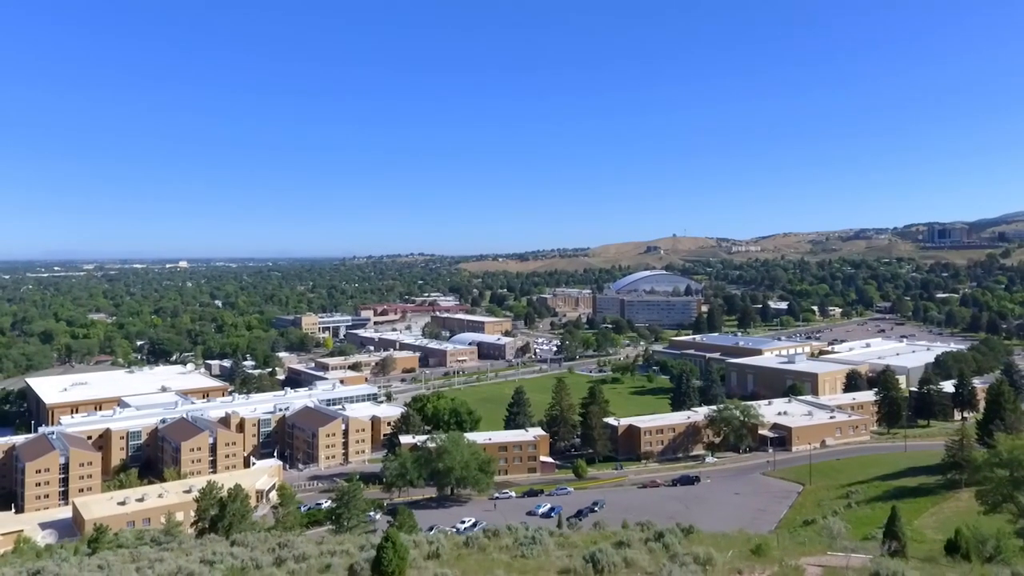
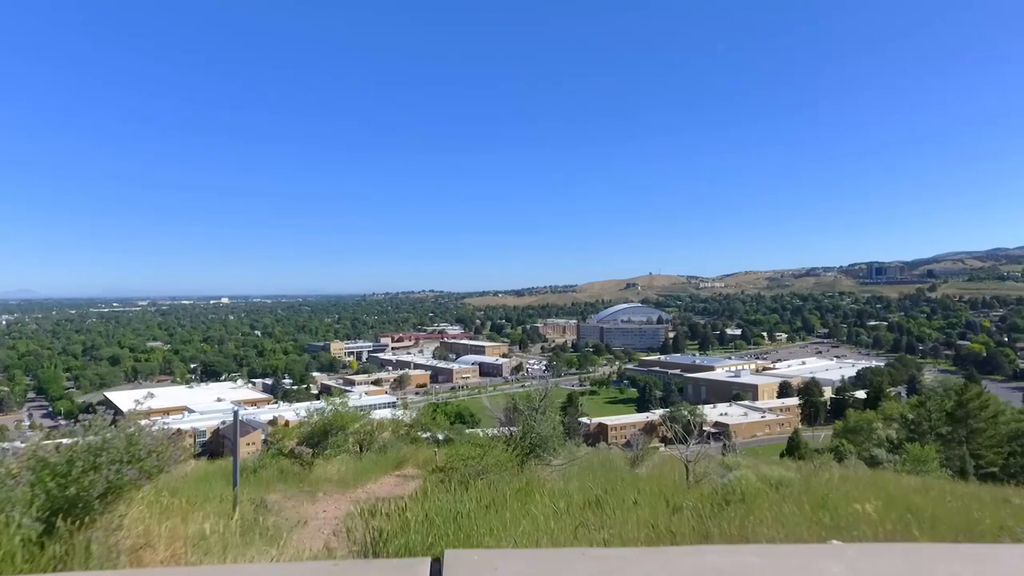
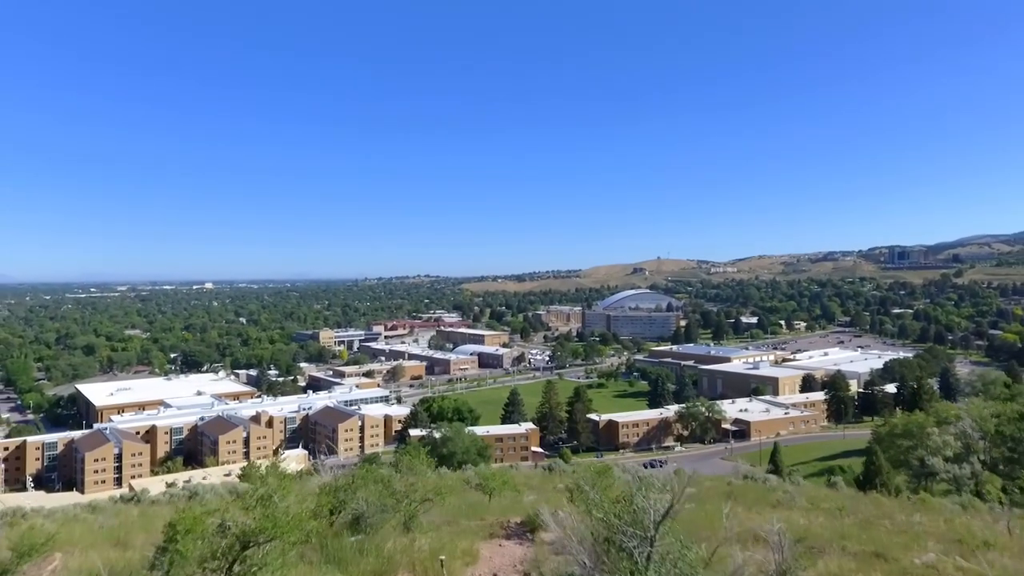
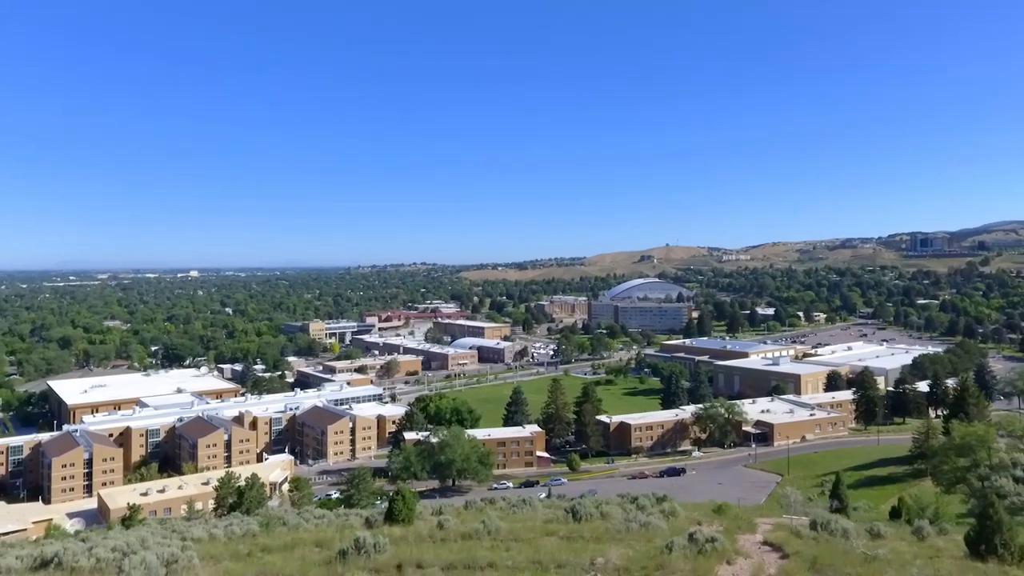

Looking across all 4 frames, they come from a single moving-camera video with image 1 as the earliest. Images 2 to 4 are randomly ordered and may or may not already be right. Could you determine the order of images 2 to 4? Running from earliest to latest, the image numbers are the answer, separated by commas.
4, 3, 2
